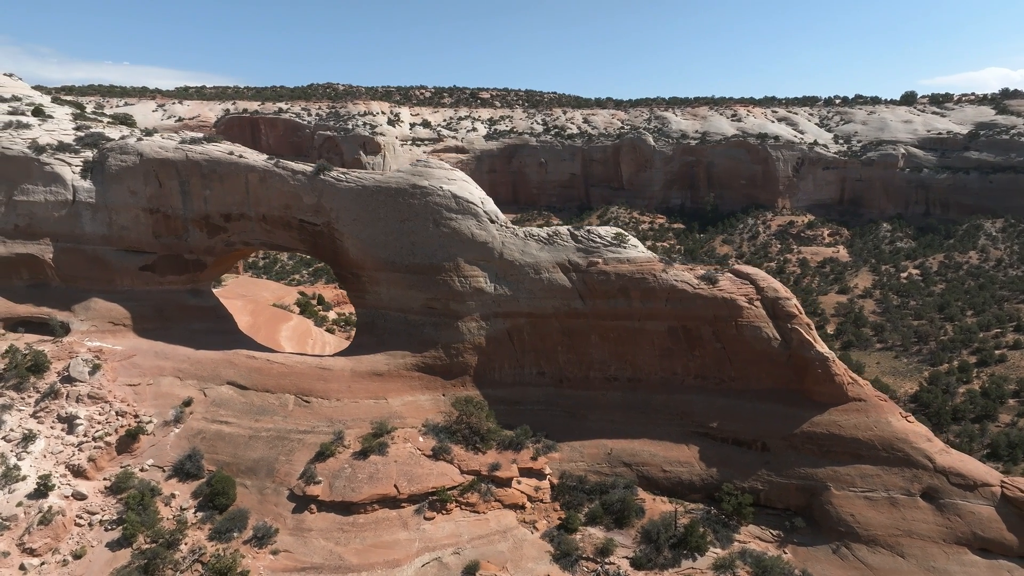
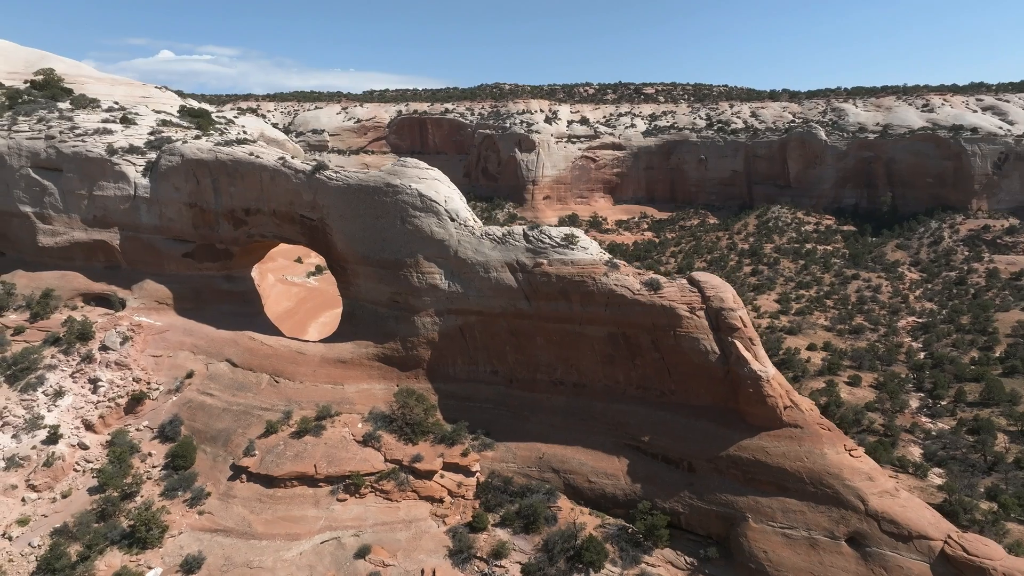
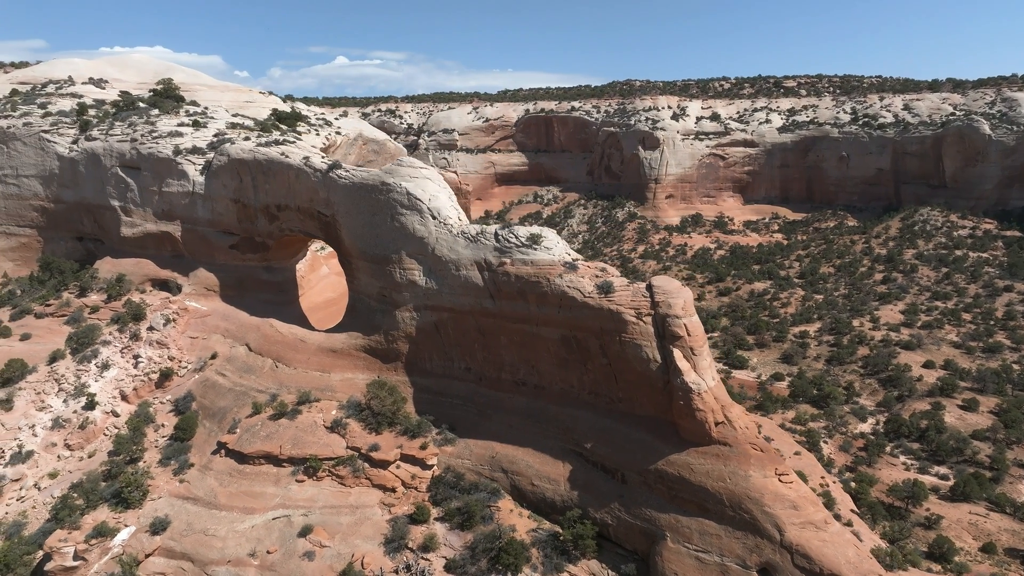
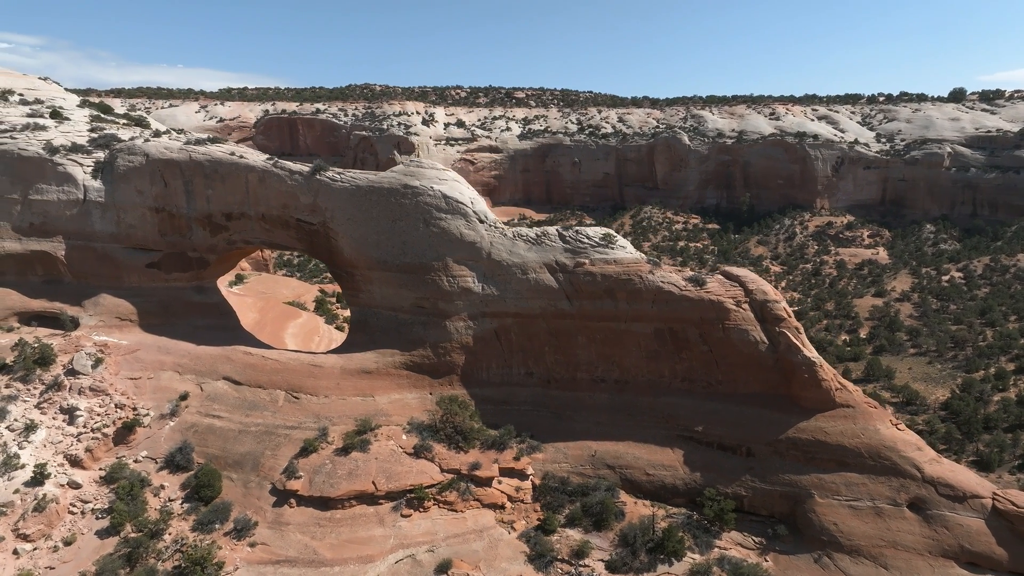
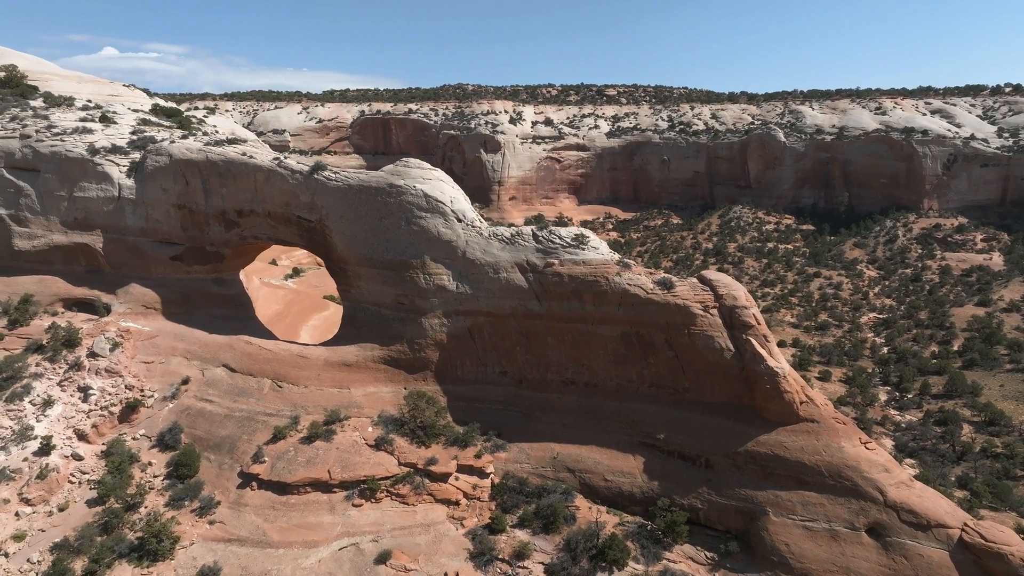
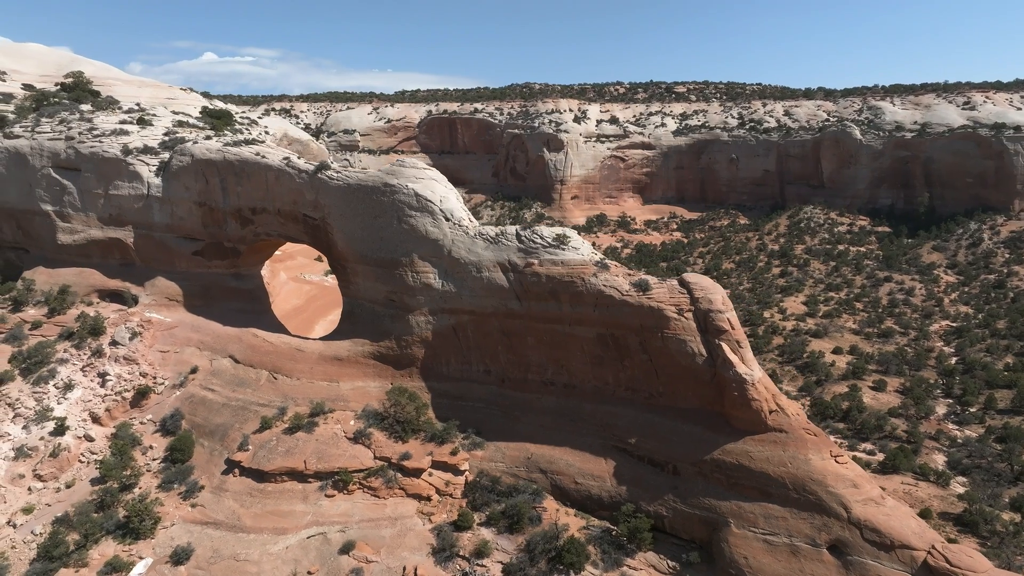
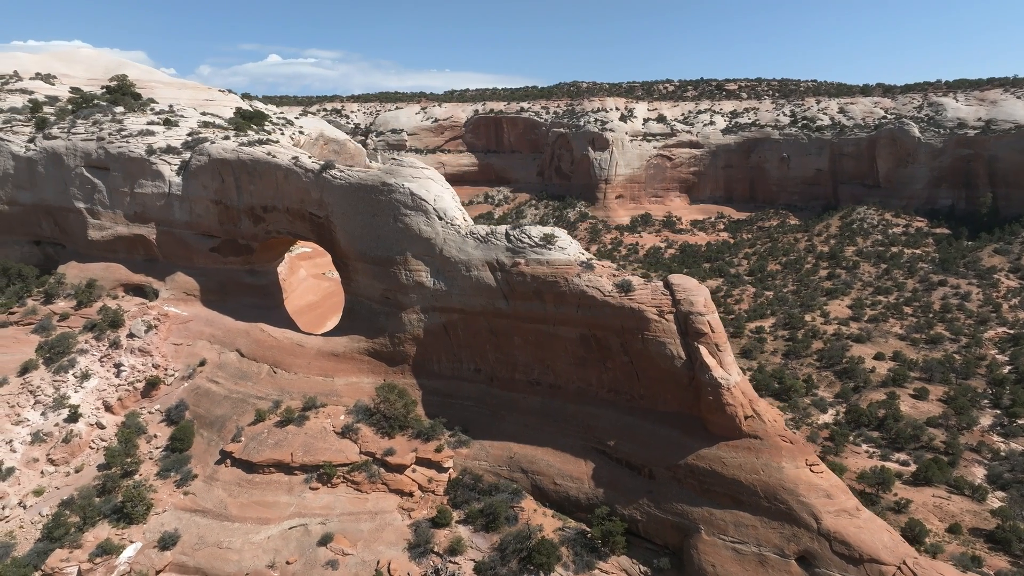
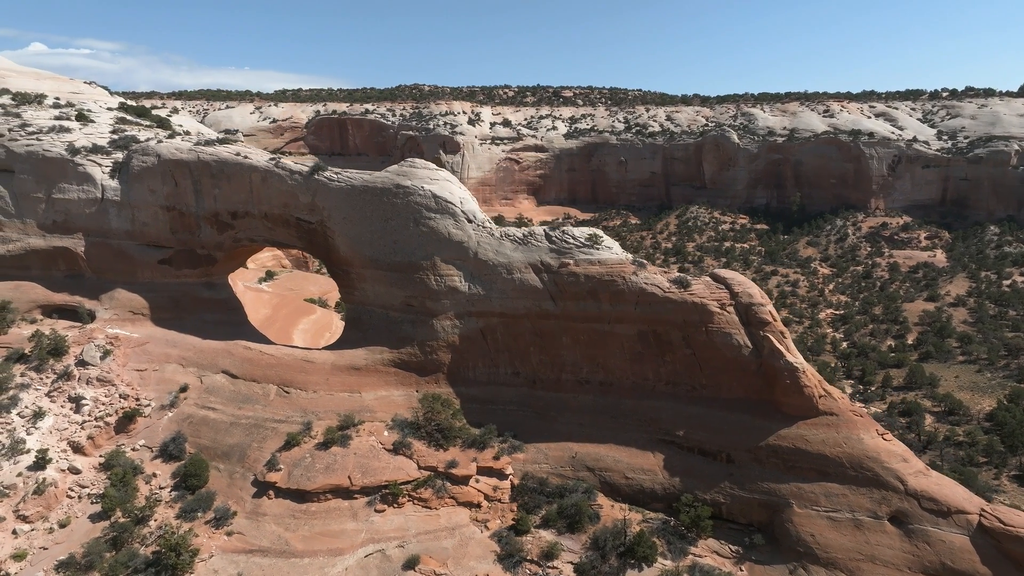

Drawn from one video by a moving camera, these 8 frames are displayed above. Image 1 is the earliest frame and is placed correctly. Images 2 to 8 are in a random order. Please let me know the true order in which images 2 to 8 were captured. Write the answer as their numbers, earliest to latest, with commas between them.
4, 8, 5, 2, 6, 7, 3
